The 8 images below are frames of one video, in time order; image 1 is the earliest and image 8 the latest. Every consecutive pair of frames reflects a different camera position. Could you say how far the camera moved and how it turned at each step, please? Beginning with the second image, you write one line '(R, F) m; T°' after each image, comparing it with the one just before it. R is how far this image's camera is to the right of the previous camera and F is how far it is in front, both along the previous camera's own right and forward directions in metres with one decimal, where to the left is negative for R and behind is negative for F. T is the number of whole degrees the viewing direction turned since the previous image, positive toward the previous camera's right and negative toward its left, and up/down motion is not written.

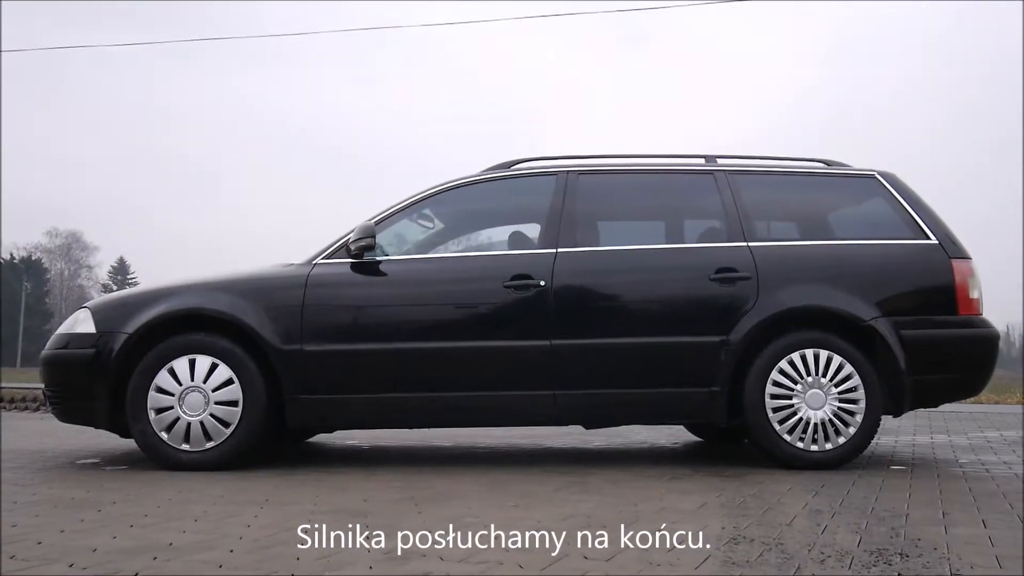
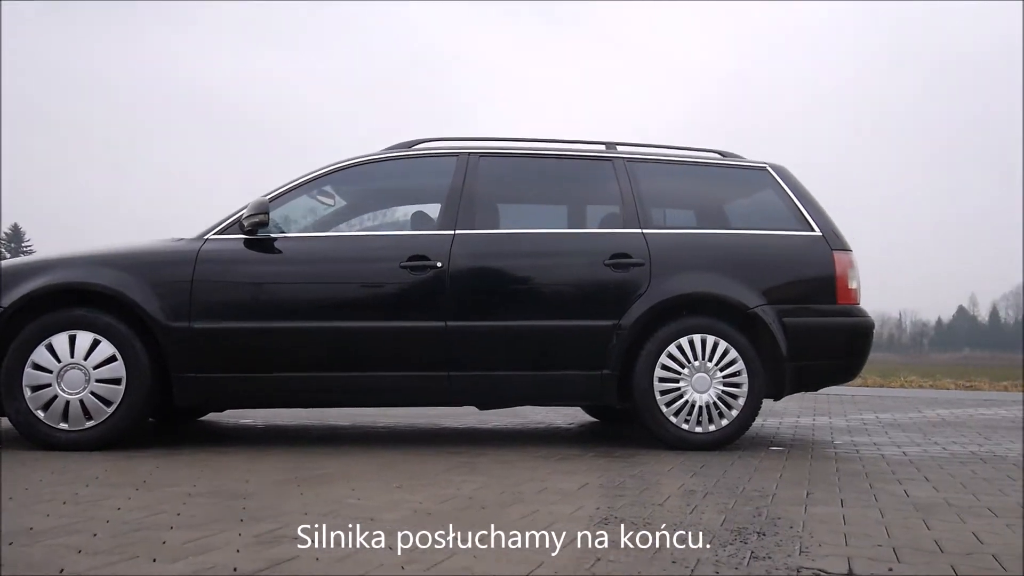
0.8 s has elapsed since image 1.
(+0.5, 0.0) m; +4°
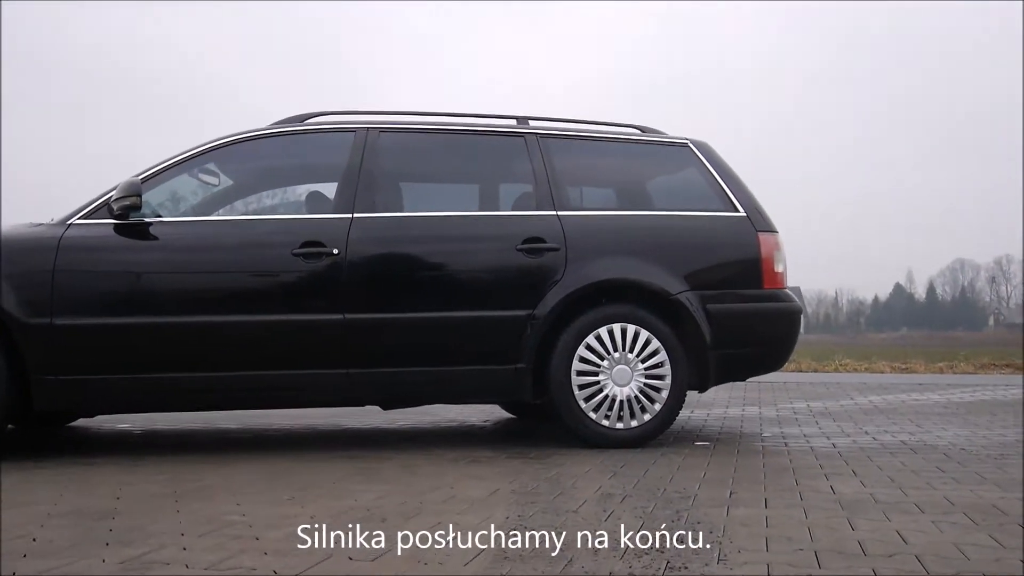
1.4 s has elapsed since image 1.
(+0.4, +0.6) m; +4°
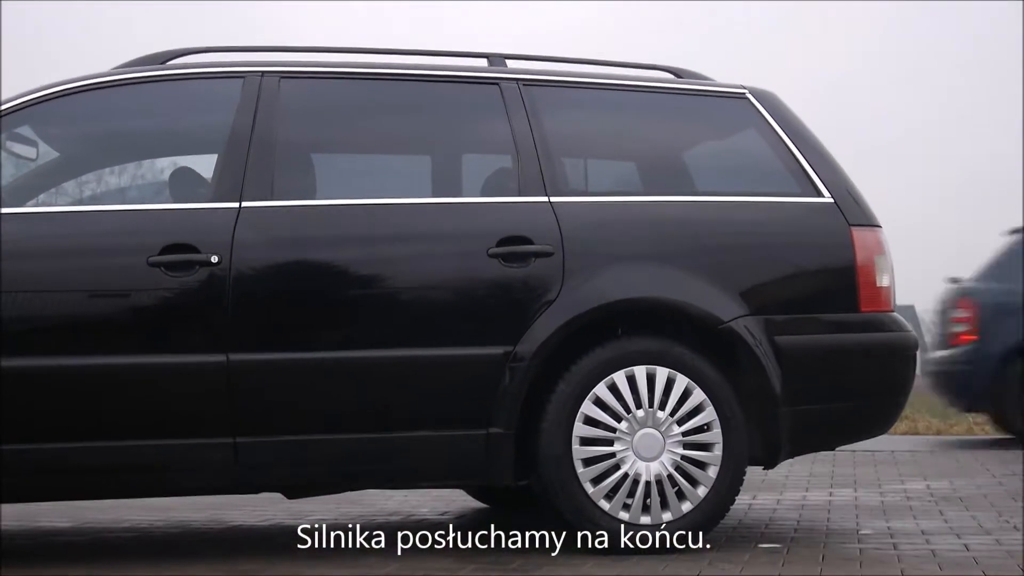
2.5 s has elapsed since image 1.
(+0.2, +2.4) m; 0°
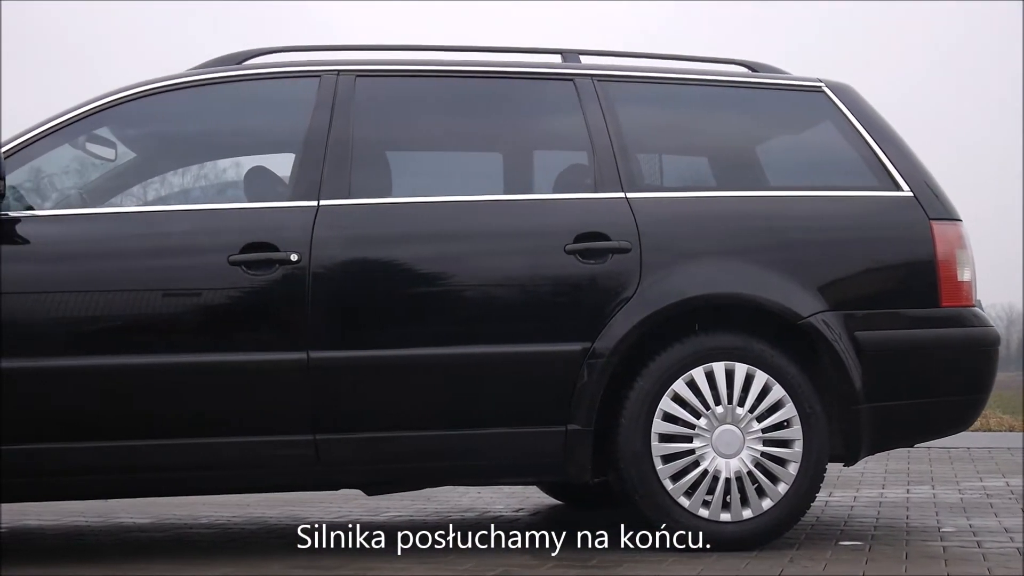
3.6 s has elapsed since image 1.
(-0.4, 0.0) m; -1°
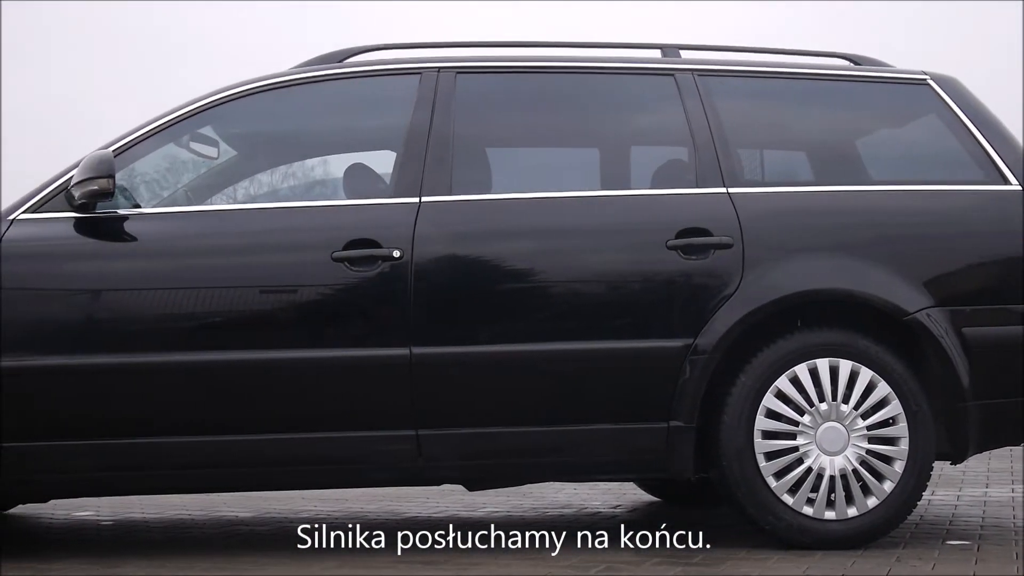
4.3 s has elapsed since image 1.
(-0.5, 0.0) m; -2°
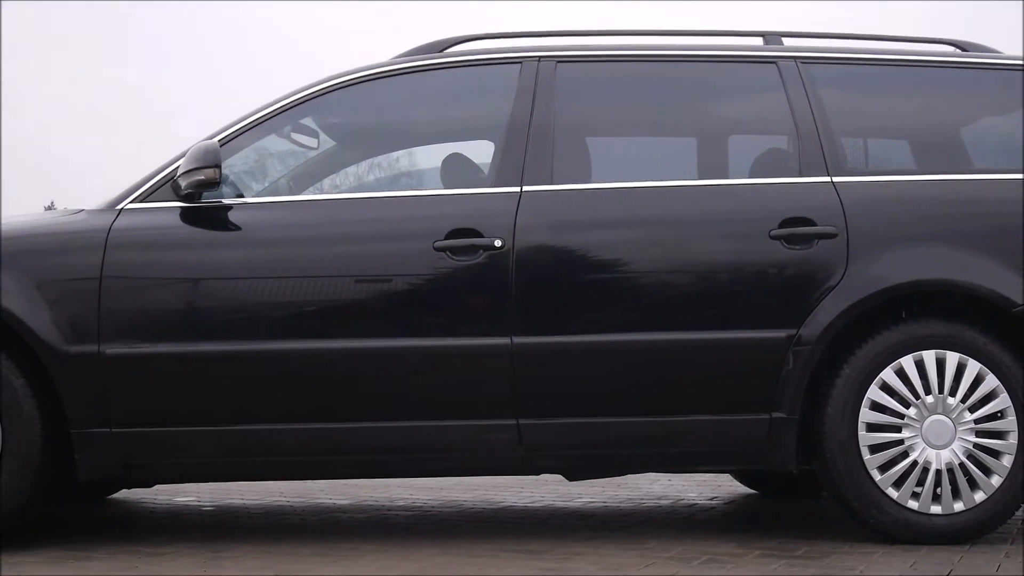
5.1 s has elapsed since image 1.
(-0.5, 0.0) m; -2°
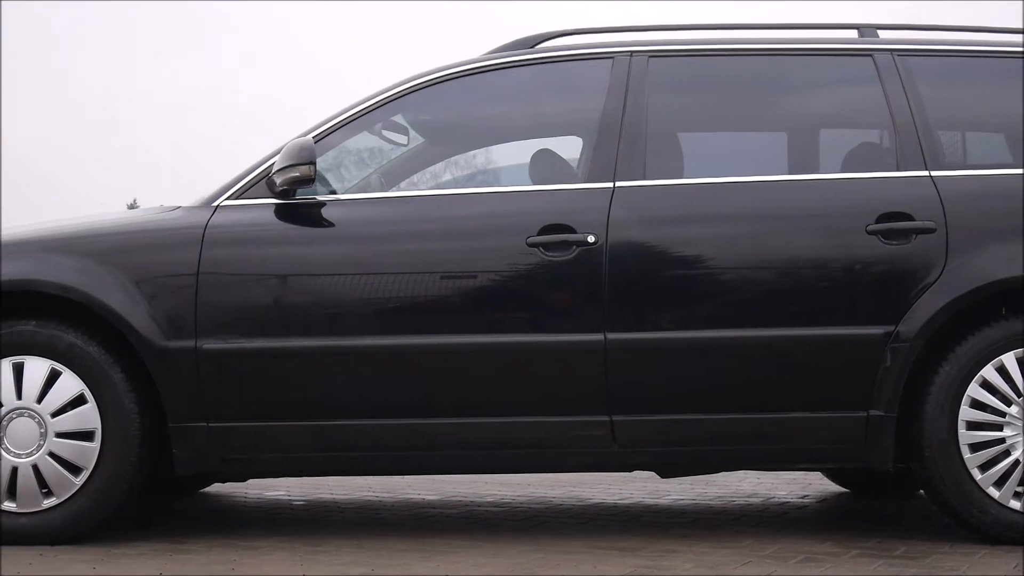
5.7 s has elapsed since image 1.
(-0.5, 0.0) m; -2°
